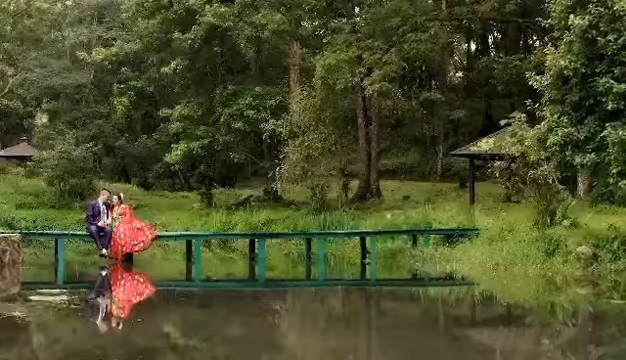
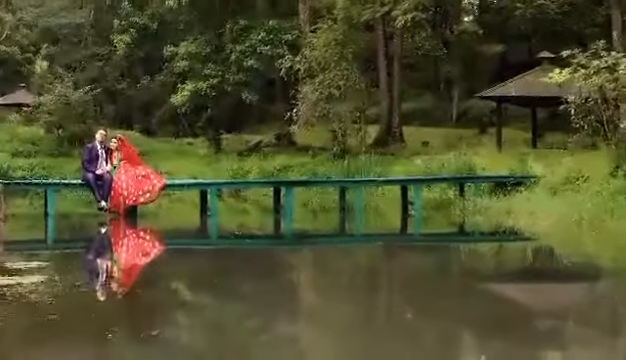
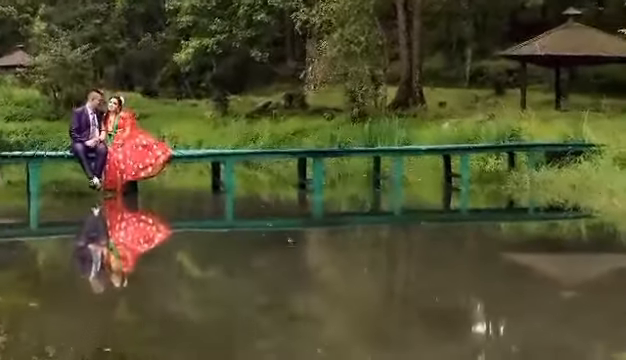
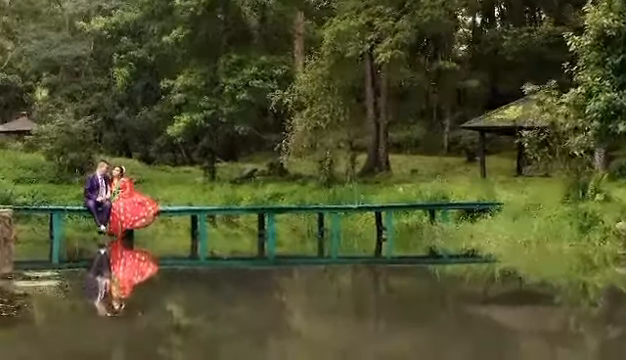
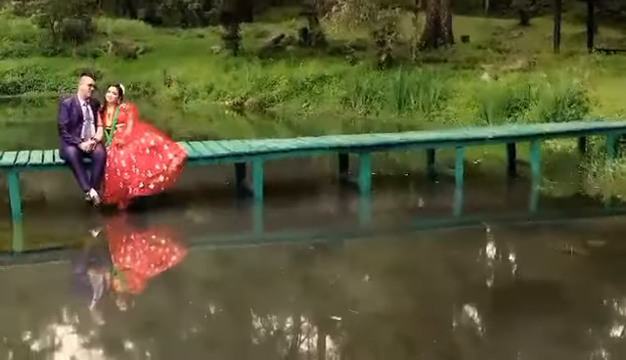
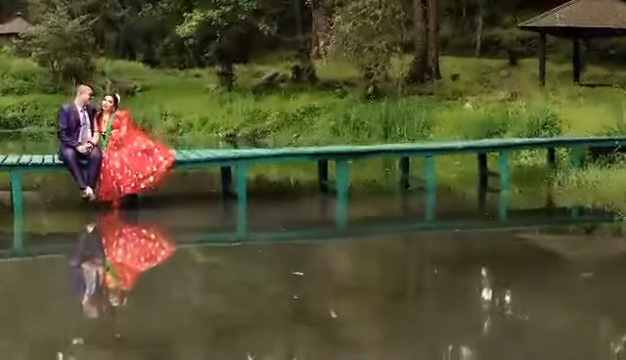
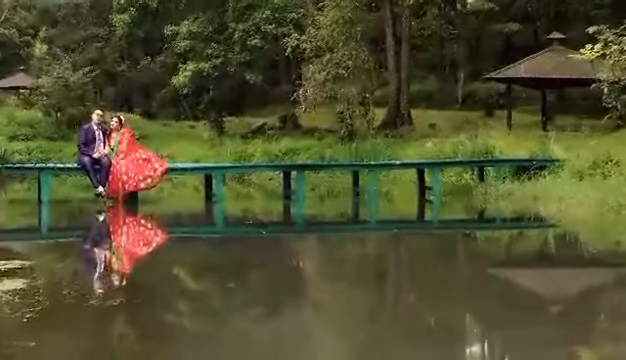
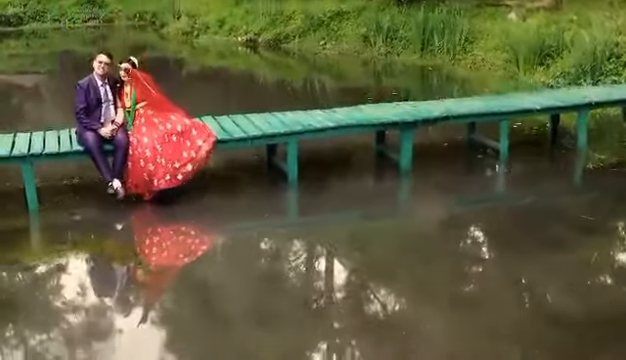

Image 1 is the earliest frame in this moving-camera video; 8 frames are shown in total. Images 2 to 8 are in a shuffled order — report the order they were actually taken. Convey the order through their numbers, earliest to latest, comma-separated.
4, 2, 7, 3, 6, 5, 8
